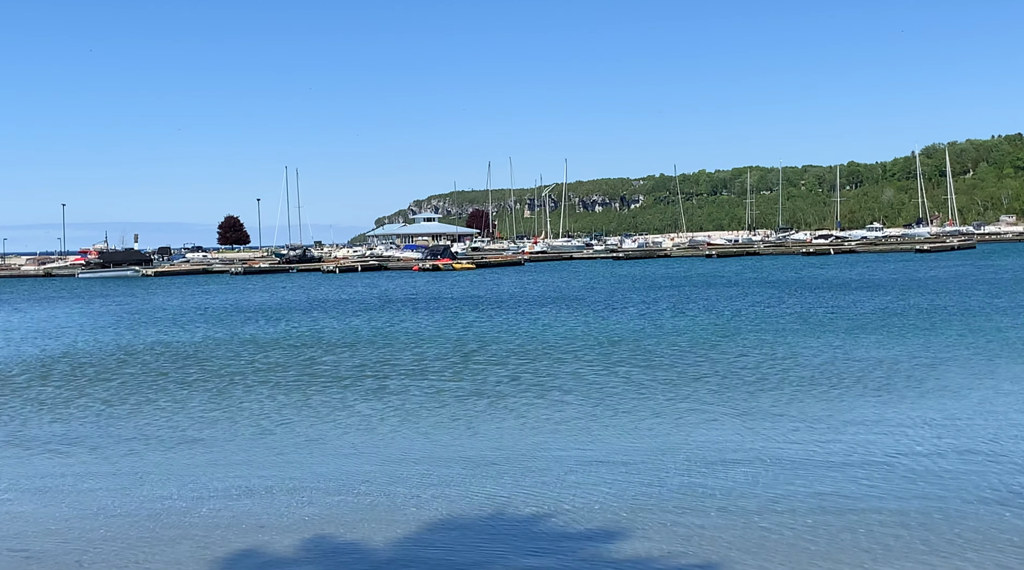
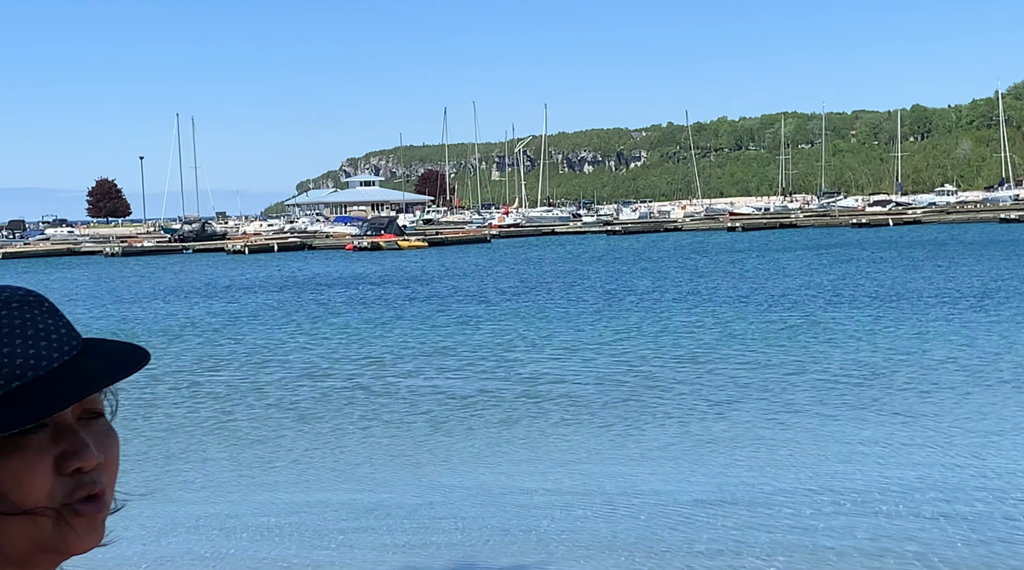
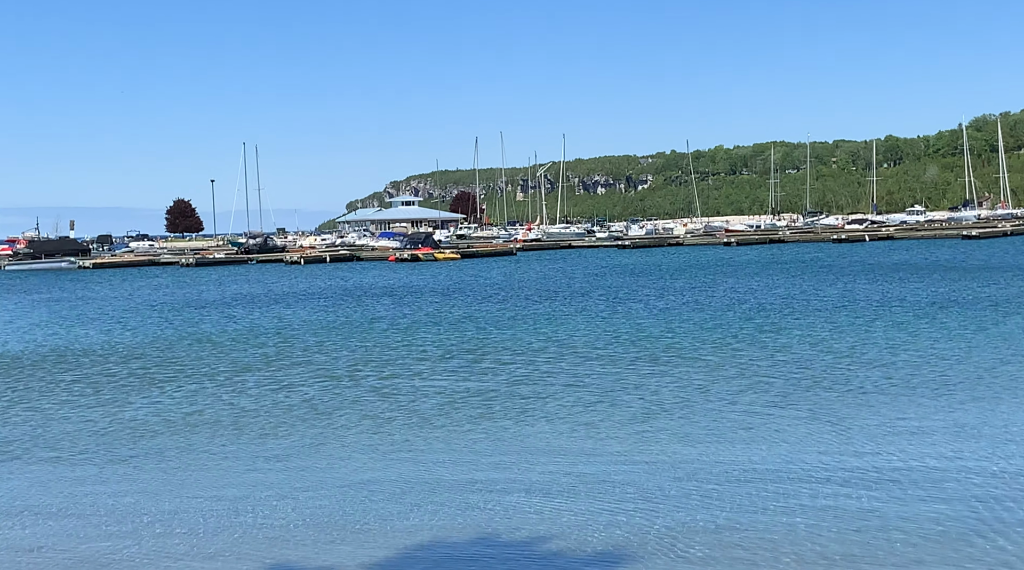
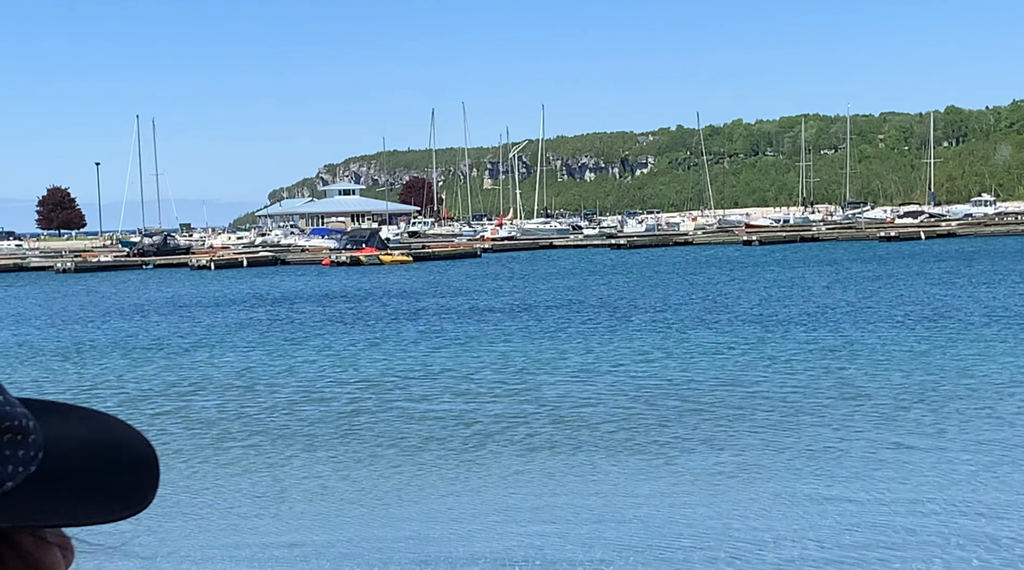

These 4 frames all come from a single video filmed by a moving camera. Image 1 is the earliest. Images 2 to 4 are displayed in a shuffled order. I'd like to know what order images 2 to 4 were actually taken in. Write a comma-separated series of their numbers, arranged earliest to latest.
3, 2, 4
